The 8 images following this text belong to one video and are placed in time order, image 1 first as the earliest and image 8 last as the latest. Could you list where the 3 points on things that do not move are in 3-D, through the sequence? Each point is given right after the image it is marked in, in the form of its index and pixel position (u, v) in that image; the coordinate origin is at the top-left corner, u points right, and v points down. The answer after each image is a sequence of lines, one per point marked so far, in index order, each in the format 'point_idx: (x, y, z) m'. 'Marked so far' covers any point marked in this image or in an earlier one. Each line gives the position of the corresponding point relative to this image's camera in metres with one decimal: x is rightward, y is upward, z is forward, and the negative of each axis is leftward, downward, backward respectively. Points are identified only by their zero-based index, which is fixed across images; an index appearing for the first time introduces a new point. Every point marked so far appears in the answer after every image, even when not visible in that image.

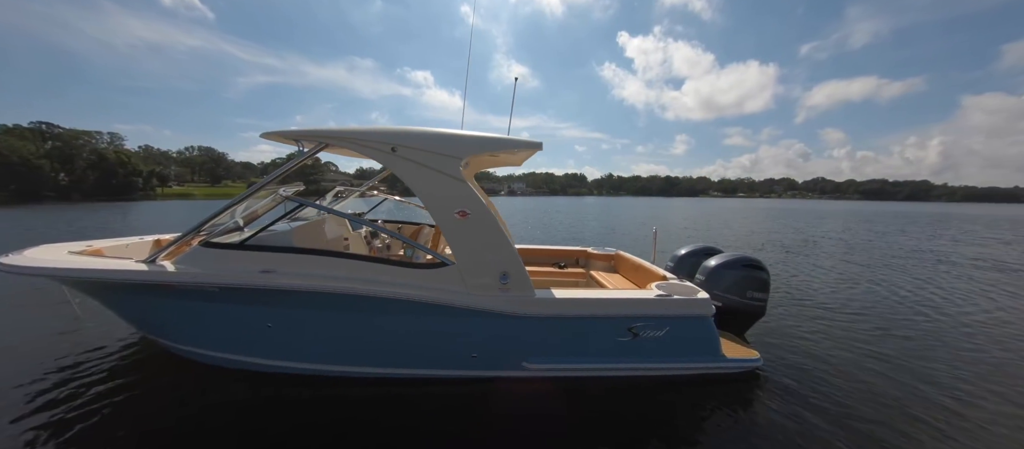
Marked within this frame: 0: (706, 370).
0: (+2.3, -1.8, +4.0) m
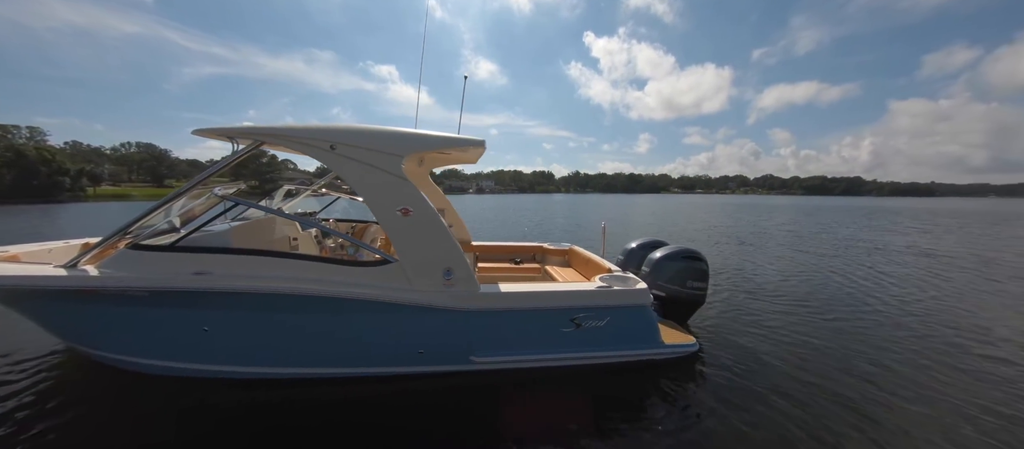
0: (+1.7, -1.7, +4.2) m
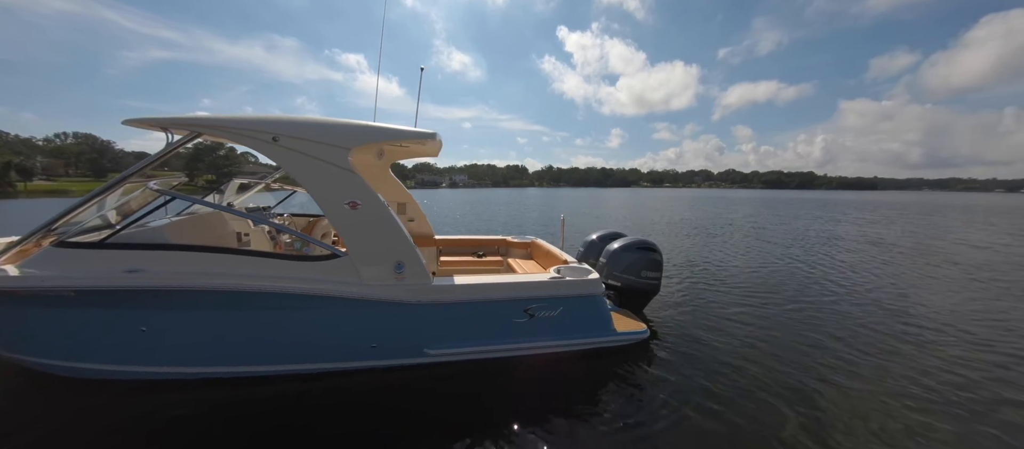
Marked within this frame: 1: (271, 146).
0: (+1.1, -1.6, +4.3) m
1: (-2.5, +0.8, +3.3) m
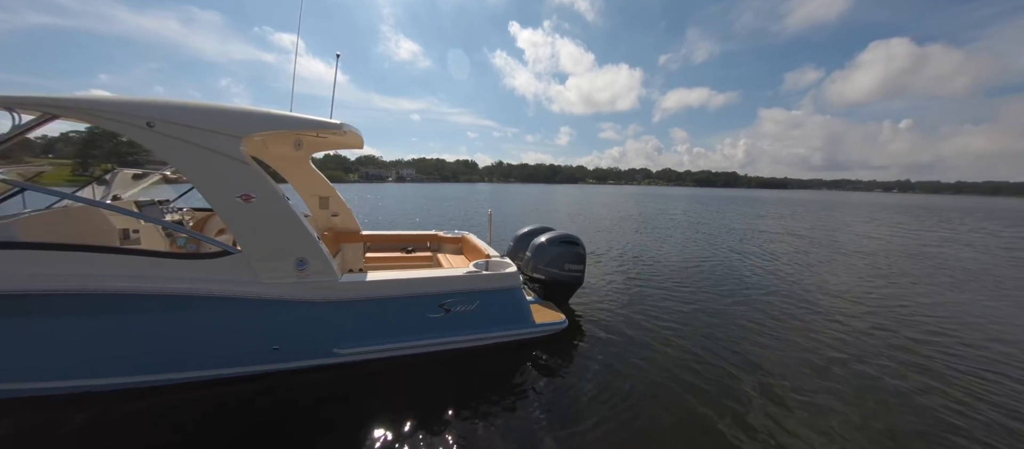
0: (0.0, -1.6, +4.5) m
1: (-3.4, +0.9, +3.0) m
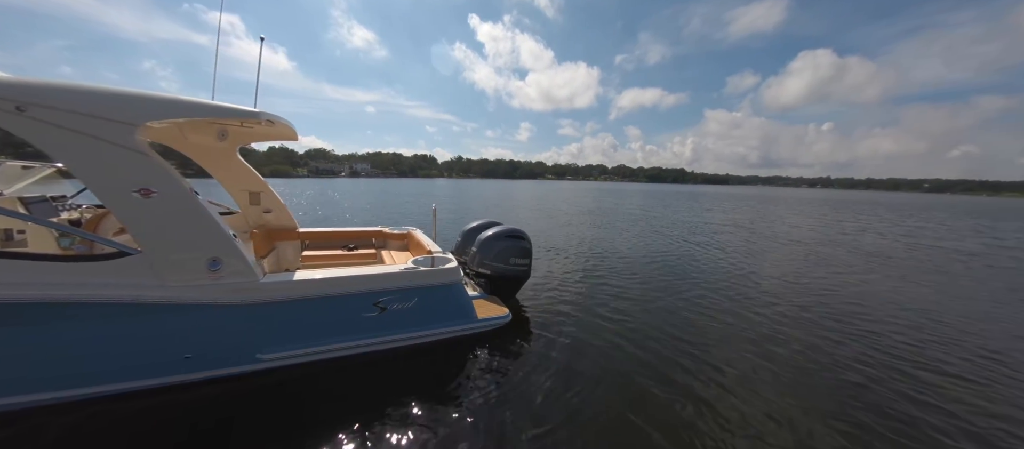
0: (-0.8, -1.5, +4.5) m
1: (-4.1, +0.9, +2.6) m
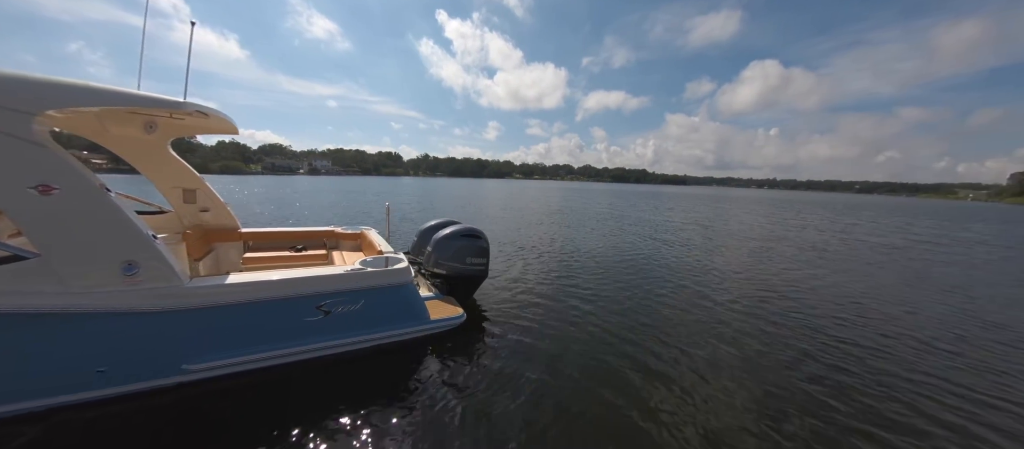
0: (-1.4, -1.5, +4.4) m
1: (-4.6, +0.9, +2.3) m
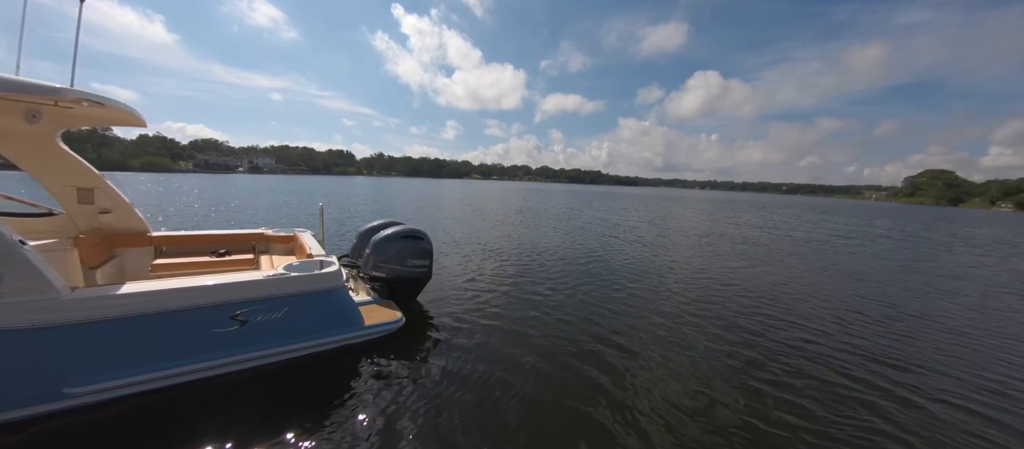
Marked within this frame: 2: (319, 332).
0: (-2.2, -1.5, +4.3) m
1: (-5.2, +0.8, +1.8) m
2: (-2.4, -1.3, +4.1) m
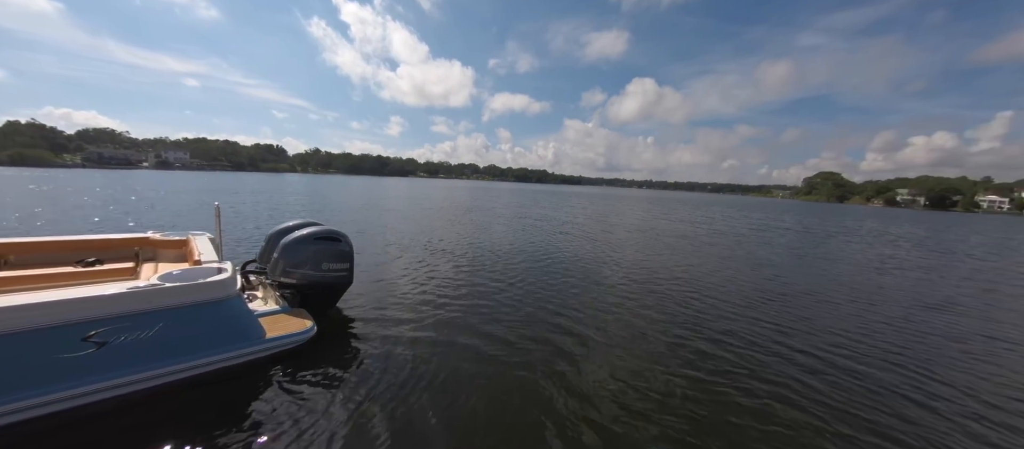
0: (-3.3, -1.5, +4.0) m
1: (-5.9, +0.7, +1.1) m
2: (-3.5, -1.4, +3.8) m
